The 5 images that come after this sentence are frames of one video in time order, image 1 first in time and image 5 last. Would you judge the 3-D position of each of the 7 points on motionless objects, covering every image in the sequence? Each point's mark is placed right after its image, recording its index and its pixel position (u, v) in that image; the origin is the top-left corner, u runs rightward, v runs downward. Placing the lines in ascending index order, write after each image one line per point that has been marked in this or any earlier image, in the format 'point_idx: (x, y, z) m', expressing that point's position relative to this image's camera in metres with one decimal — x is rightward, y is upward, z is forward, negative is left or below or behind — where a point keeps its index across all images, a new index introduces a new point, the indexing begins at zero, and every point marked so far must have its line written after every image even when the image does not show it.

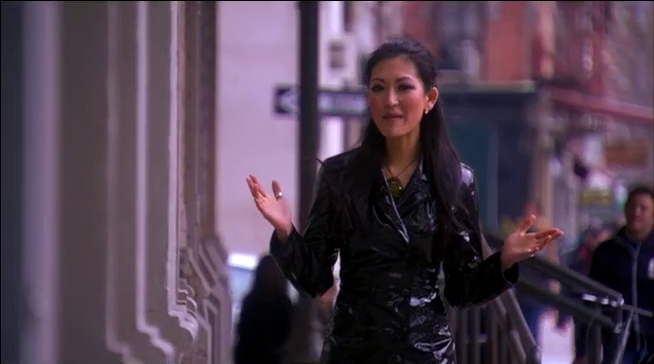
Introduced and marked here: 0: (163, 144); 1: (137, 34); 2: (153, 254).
0: (-0.7, +0.2, +6.0) m
1: (-0.8, +0.6, +5.7) m
2: (-0.7, -0.3, +6.0) m
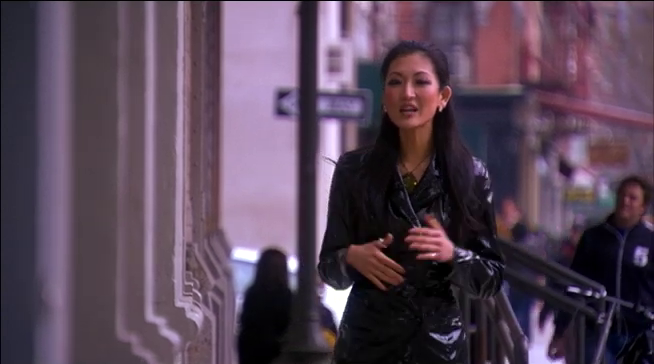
0: (-0.7, +0.2, +6.3) m
1: (-0.8, +0.6, +6.1) m
2: (-0.7, -0.3, +6.4) m
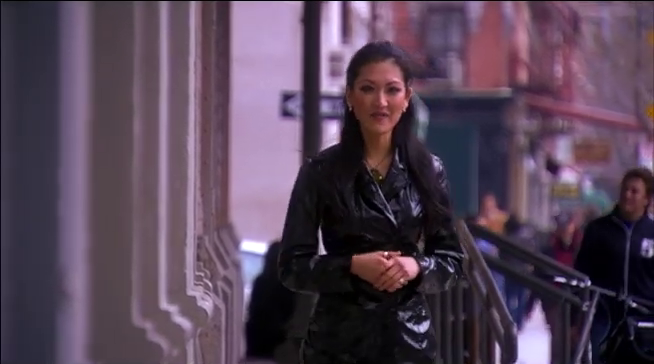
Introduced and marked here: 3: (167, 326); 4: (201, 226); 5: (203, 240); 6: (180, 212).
0: (-0.7, +0.2, +6.7) m
1: (-0.8, +0.6, +6.5) m
2: (-0.7, -0.3, +6.8) m
3: (-0.7, -0.7, +6.4) m
4: (-0.7, -0.3, +8.3) m
5: (-0.7, -0.4, +8.3) m
6: (-0.7, -0.1, +6.7) m
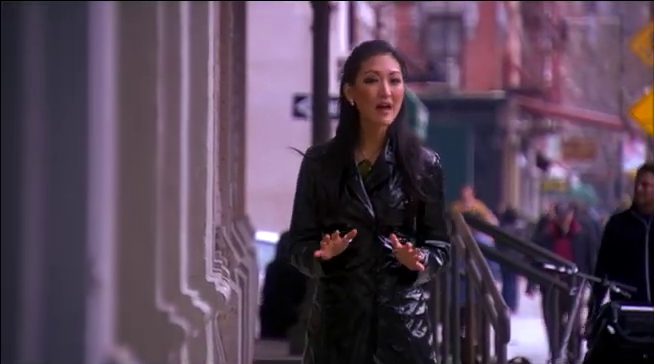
0: (-0.6, +0.2, +7.3) m
1: (-0.7, +0.7, +7.0) m
2: (-0.7, -0.3, +7.3) m
3: (-0.7, -0.6, +7.0) m
4: (-0.7, -0.2, +8.9) m
5: (-0.7, -0.3, +8.9) m
6: (-0.7, -0.1, +7.3) m
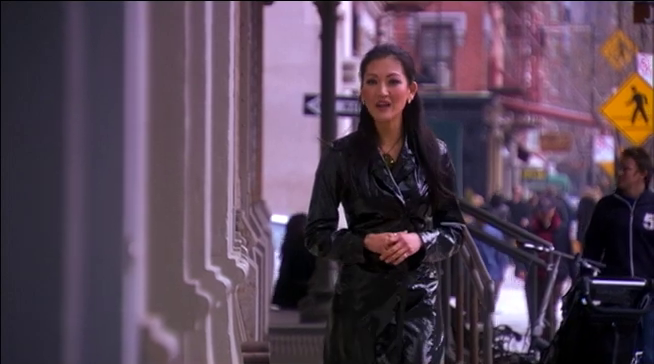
0: (-0.6, +0.3, +8.2) m
1: (-0.7, +0.7, +8.0) m
2: (-0.6, -0.2, +8.3) m
3: (-0.7, -0.6, +8.0) m
4: (-0.6, -0.1, +9.8) m
5: (-0.6, -0.2, +9.8) m
6: (-0.6, 0.0, +8.3) m
